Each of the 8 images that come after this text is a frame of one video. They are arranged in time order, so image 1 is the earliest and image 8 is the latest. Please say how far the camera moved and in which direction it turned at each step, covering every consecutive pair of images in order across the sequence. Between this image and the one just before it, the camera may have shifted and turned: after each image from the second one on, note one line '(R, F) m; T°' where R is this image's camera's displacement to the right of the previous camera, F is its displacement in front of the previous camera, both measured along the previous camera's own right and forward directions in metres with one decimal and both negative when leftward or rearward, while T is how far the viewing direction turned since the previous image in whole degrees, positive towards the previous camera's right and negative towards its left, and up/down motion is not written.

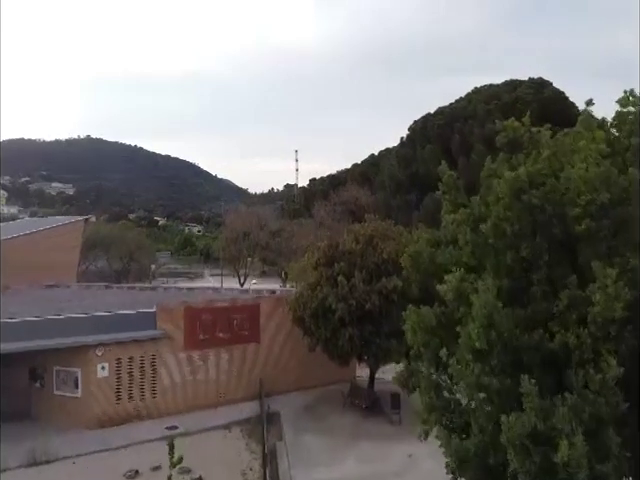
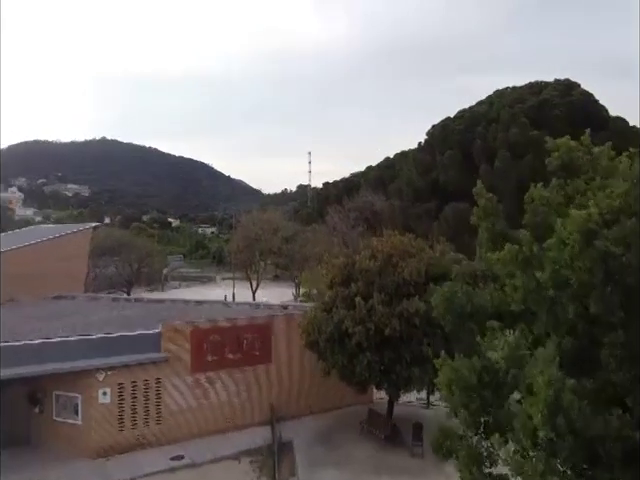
(0.0, +0.6) m; -1°
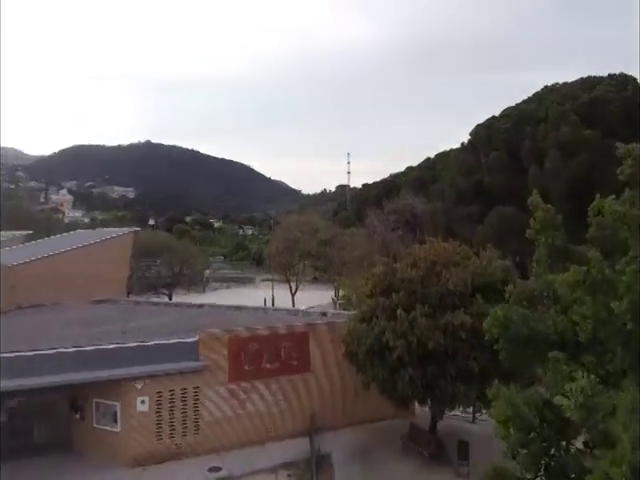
(0.0, +0.3) m; -3°
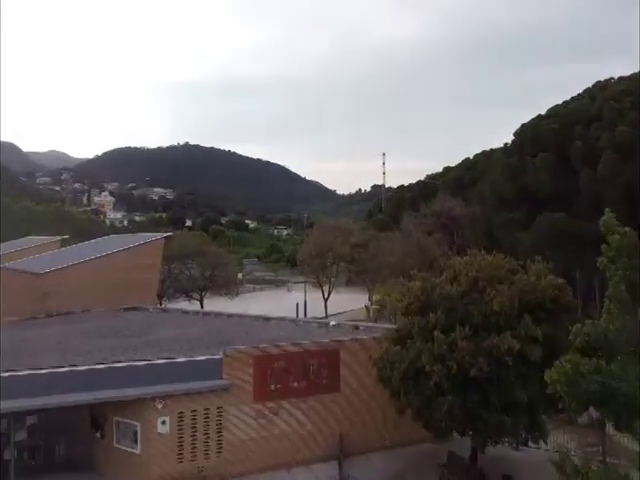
(+0.1, +0.6) m; -3°
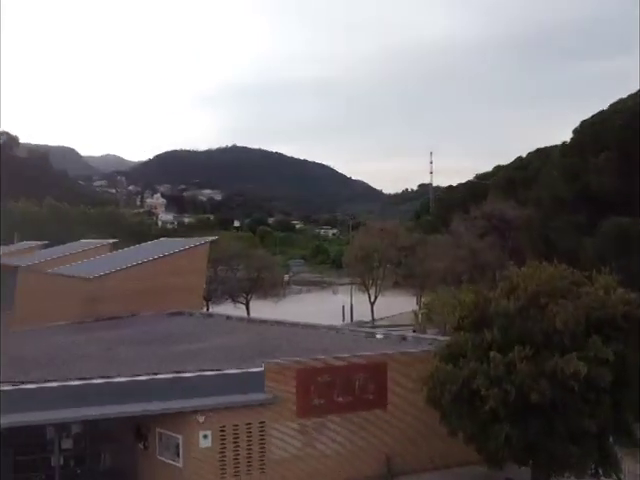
(0.0, +0.4) m; -4°
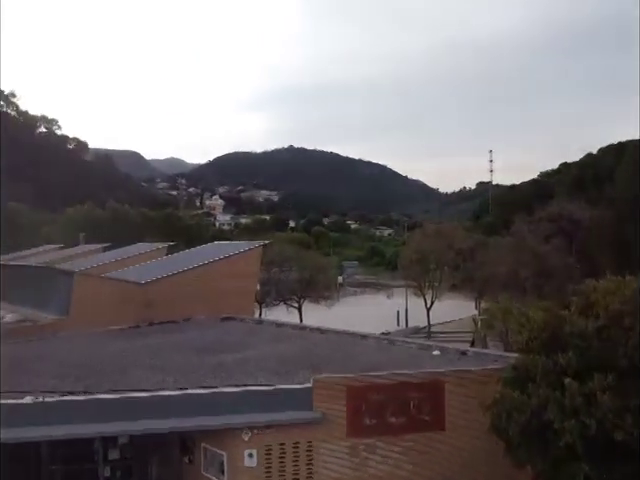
(+0.1, +0.5) m; -5°
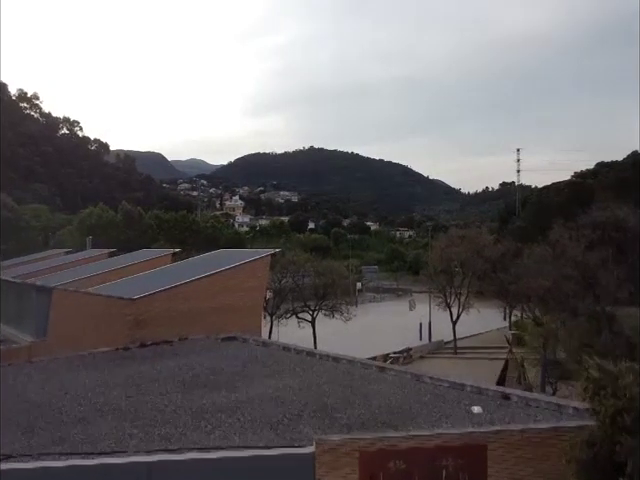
(+0.1, +1.7) m; -2°
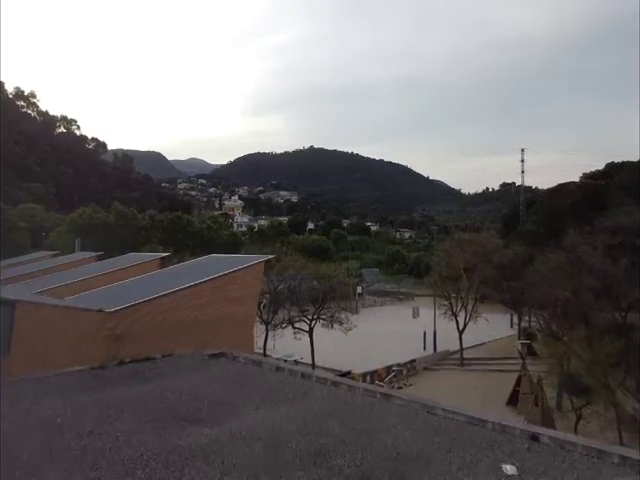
(0.0, +1.2) m; 0°
